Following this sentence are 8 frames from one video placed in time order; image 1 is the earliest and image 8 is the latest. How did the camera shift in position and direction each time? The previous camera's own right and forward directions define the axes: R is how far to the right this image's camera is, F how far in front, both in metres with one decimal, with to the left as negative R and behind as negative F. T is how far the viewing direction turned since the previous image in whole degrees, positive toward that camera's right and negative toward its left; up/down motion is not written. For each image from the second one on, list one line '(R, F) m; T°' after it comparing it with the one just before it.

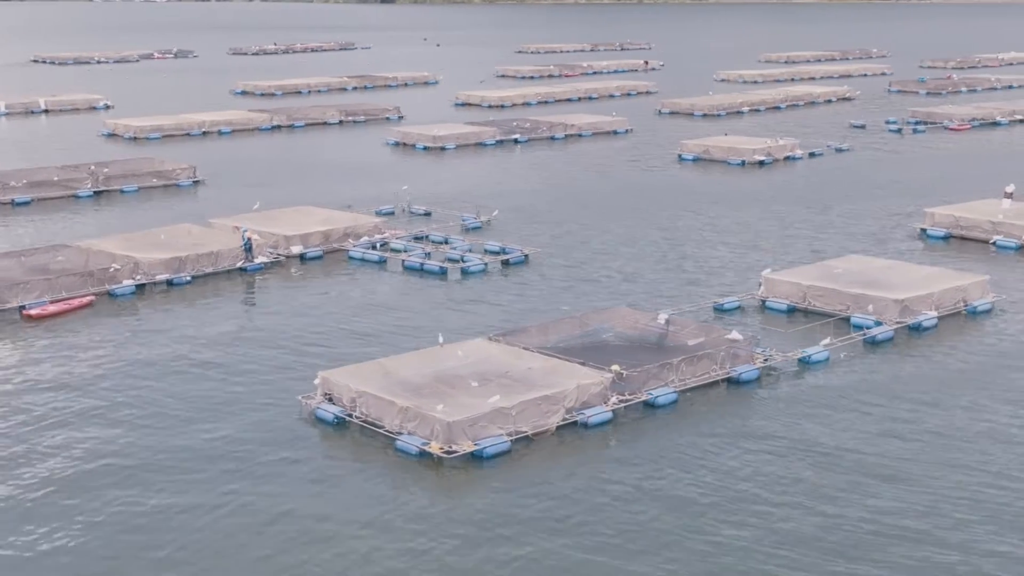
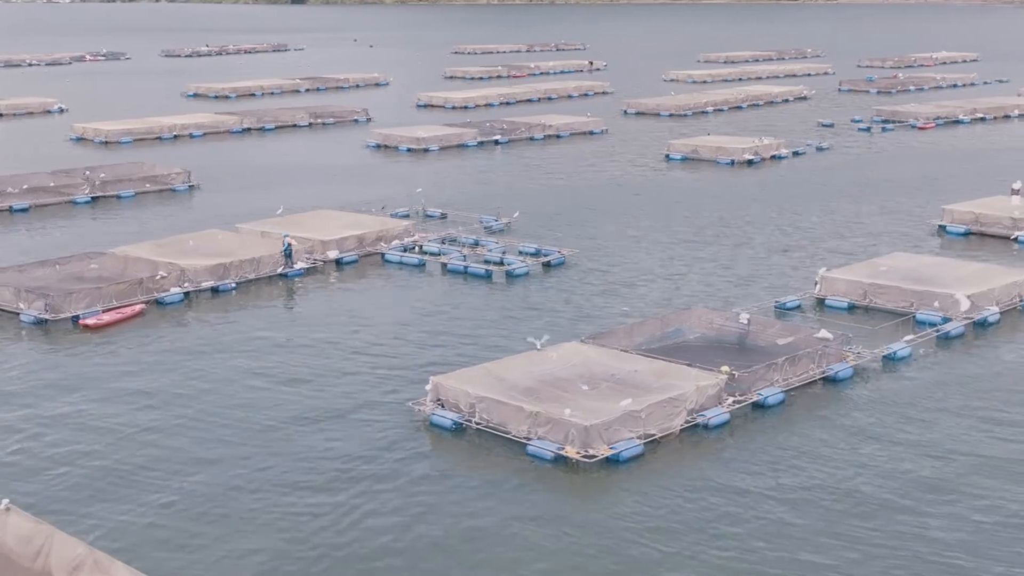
(-5.3, +0.4) m; +4°
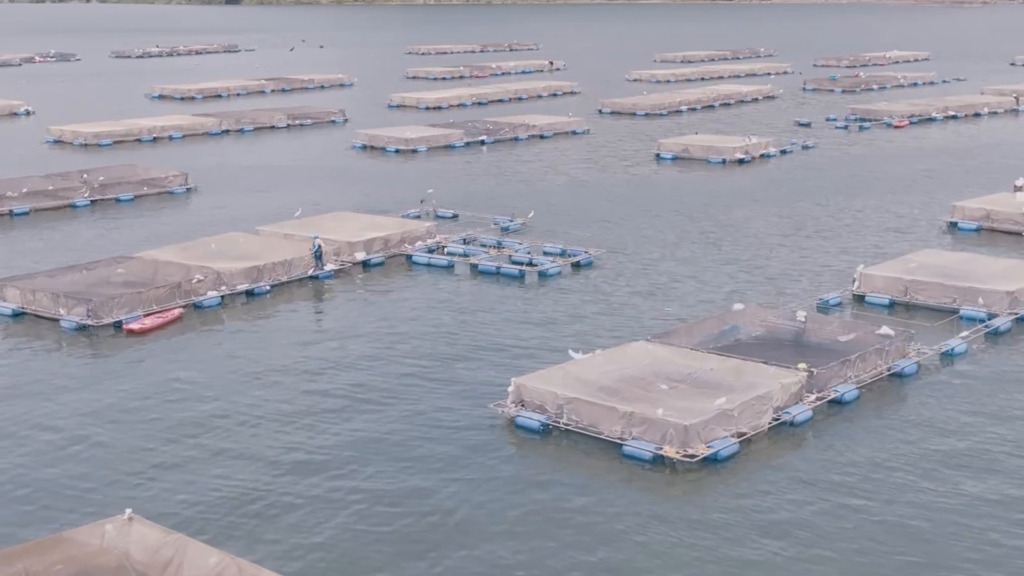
(-3.8, +0.2) m; +3°
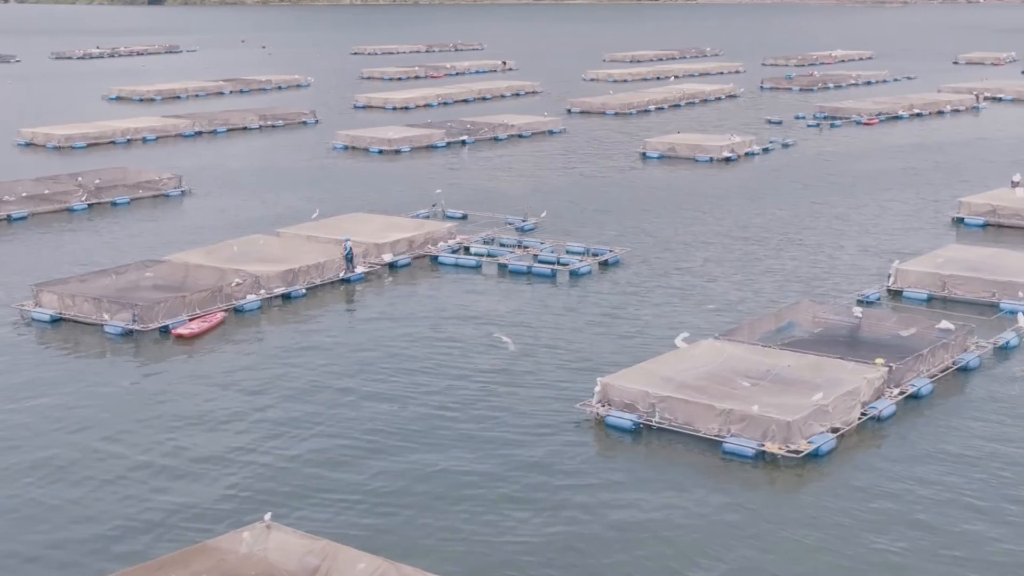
(-4.2, +0.2) m; +3°
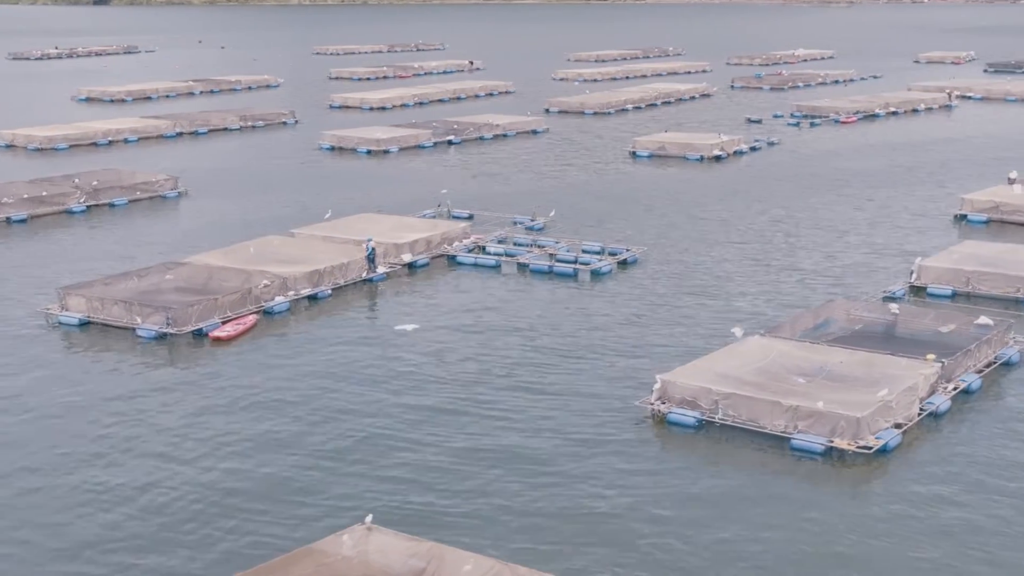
(-2.9, +0.1) m; +2°
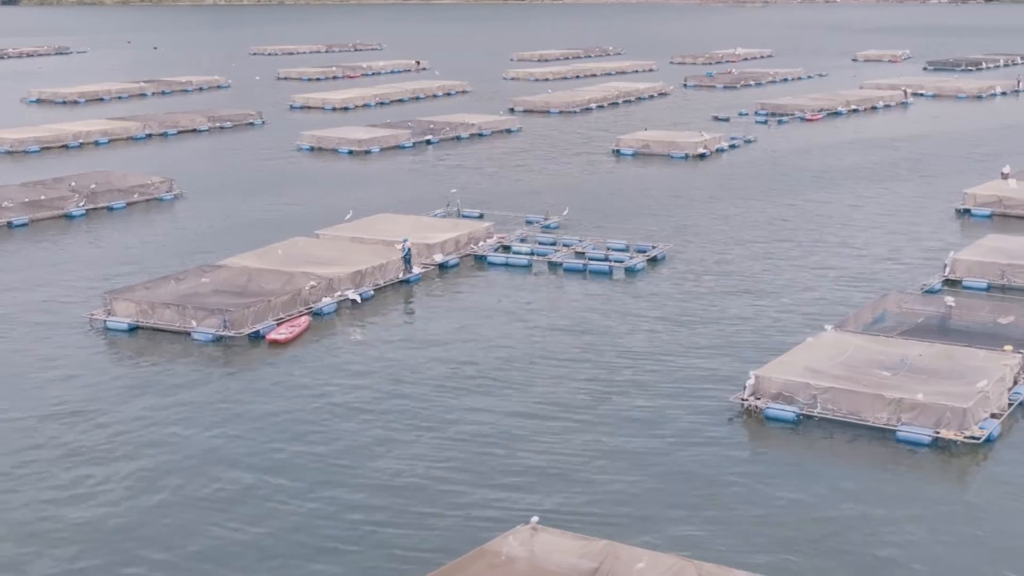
(-4.7, +0.2) m; +3°
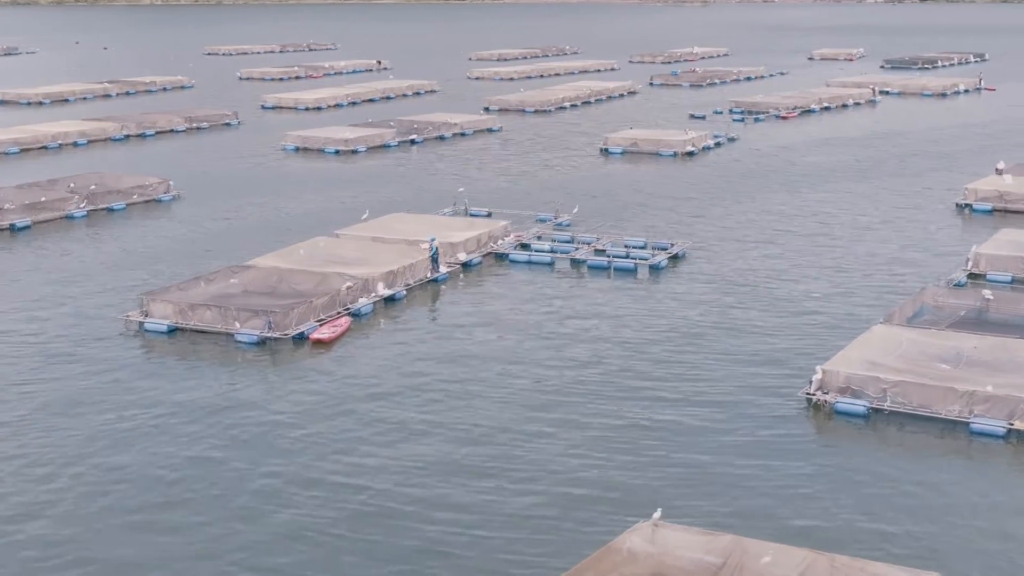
(-3.4, +0.2) m; +2°
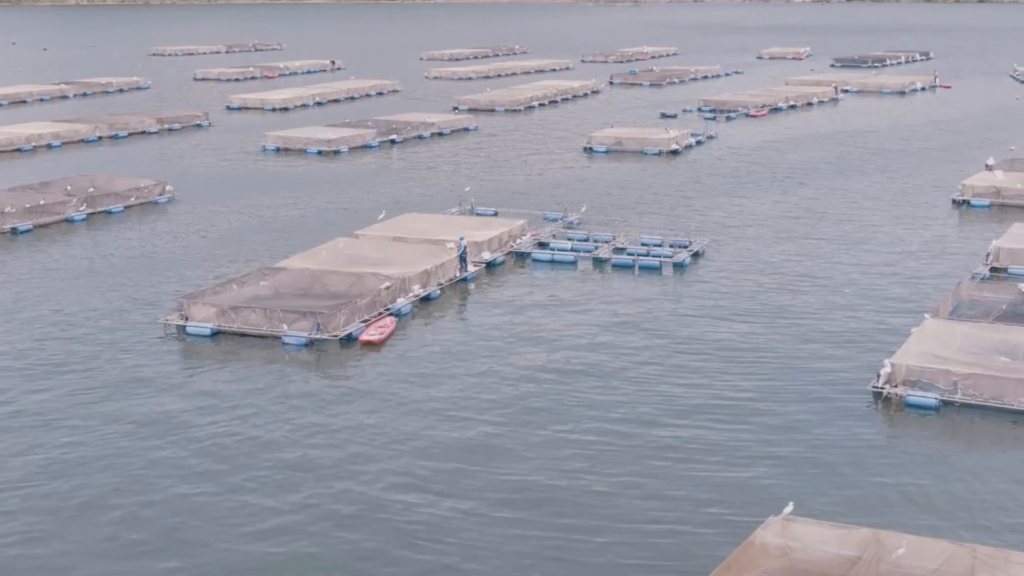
(-3.8, +0.2) m; +3°
